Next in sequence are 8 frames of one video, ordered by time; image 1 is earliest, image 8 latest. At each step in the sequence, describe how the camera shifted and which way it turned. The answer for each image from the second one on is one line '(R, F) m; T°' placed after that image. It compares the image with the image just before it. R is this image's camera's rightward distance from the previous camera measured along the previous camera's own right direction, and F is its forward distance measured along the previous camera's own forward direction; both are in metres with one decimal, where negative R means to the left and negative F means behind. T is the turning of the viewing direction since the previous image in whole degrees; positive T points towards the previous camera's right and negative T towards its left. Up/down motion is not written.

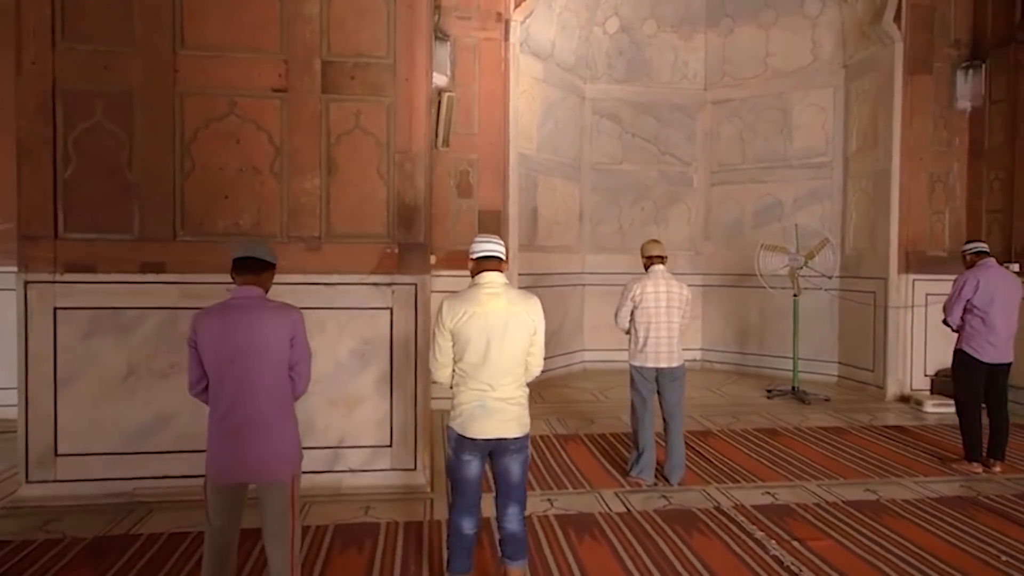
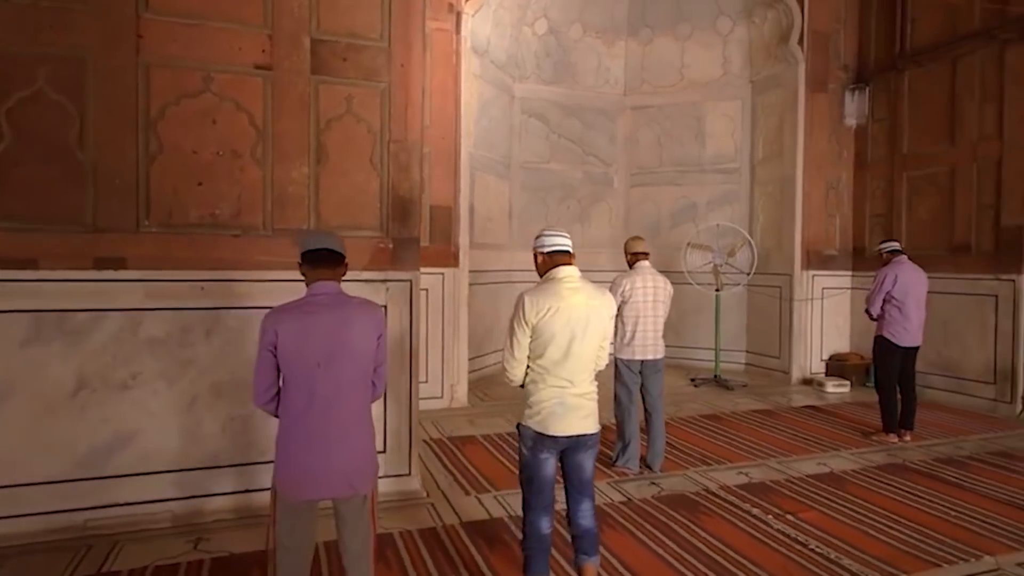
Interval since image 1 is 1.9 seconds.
(-0.7, +0.1) m; +12°
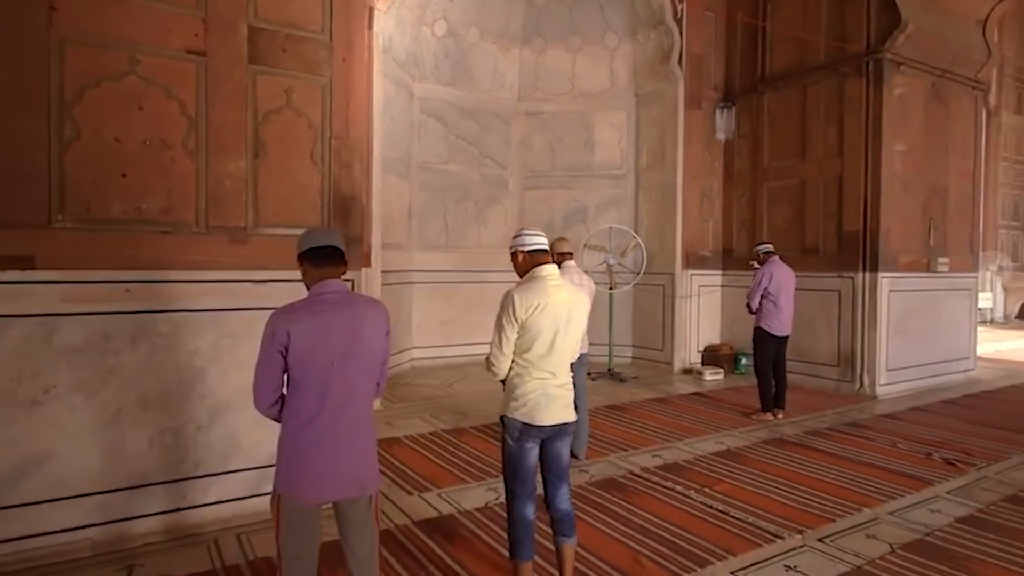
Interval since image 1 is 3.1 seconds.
(-0.5, 0.0) m; +13°
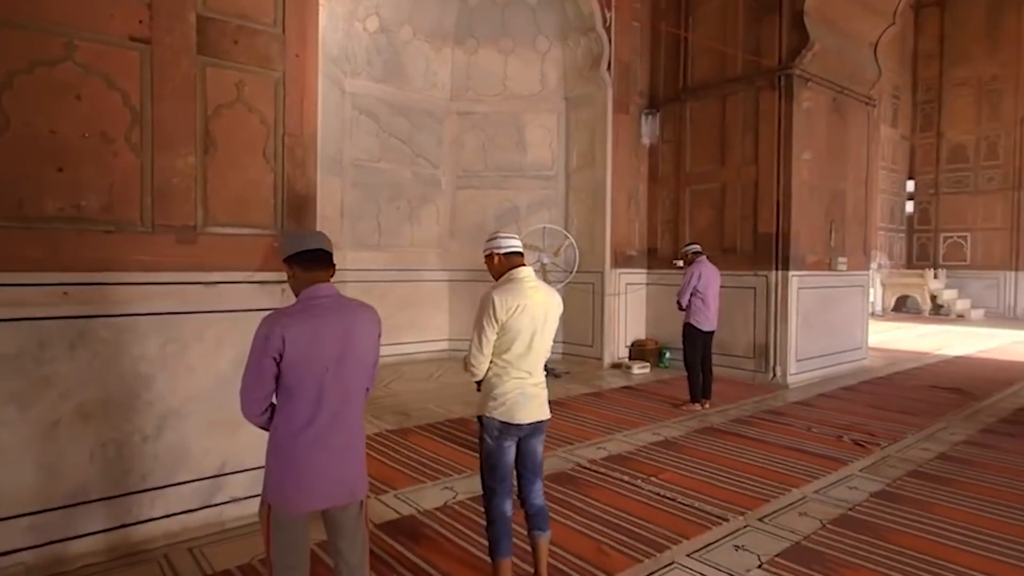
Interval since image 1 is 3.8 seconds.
(-0.2, 0.0) m; +8°
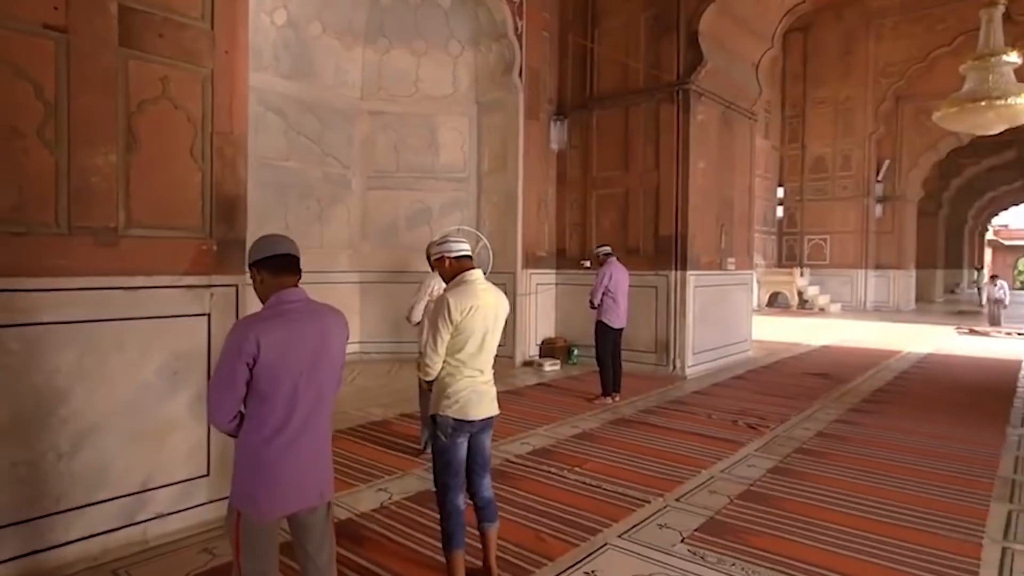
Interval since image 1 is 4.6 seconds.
(-0.2, -0.1) m; +10°
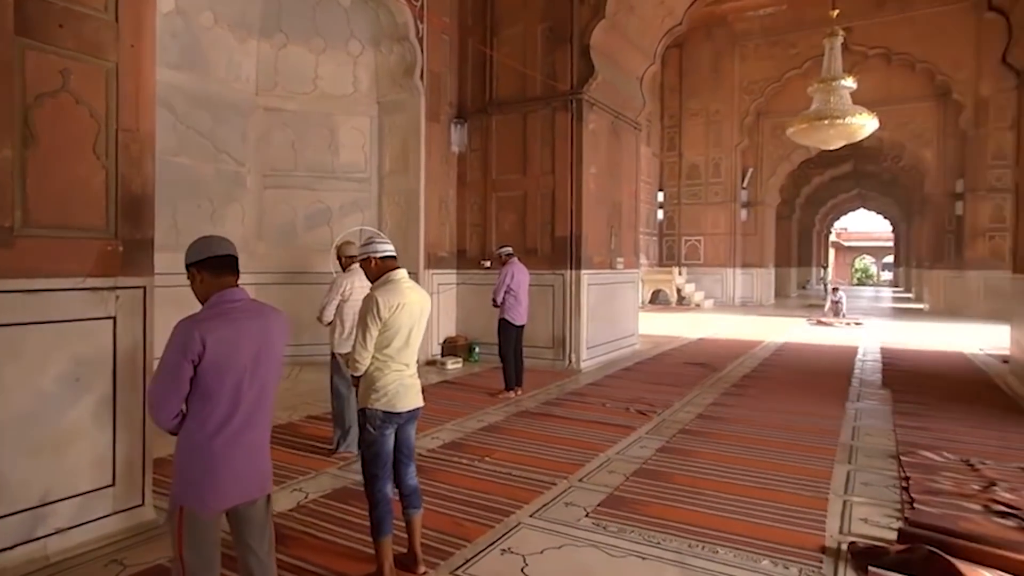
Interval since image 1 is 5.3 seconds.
(-0.1, -0.2) m; +10°
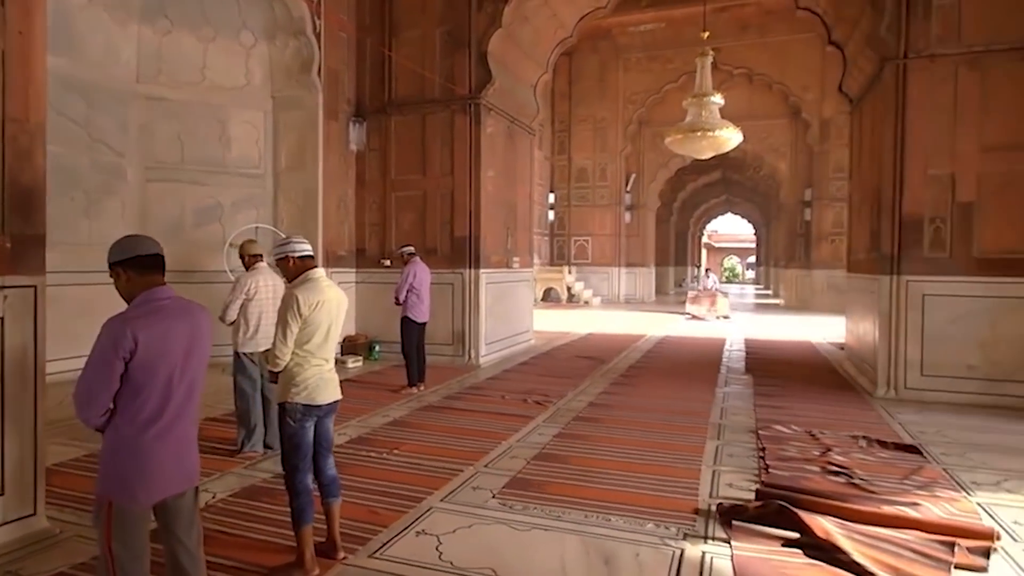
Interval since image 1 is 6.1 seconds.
(-0.1, -0.2) m; +10°
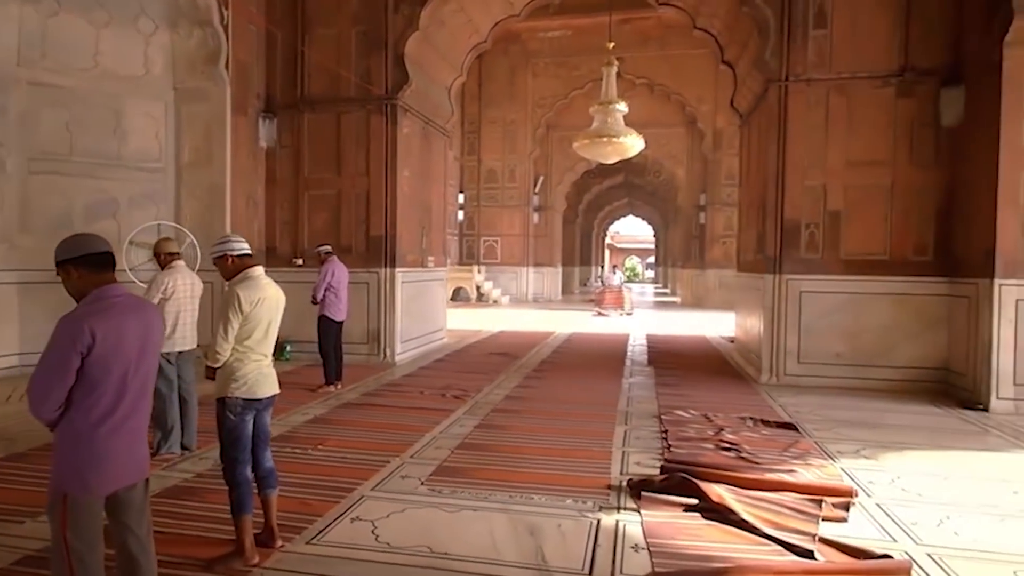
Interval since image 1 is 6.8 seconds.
(-0.1, -0.2) m; +9°
